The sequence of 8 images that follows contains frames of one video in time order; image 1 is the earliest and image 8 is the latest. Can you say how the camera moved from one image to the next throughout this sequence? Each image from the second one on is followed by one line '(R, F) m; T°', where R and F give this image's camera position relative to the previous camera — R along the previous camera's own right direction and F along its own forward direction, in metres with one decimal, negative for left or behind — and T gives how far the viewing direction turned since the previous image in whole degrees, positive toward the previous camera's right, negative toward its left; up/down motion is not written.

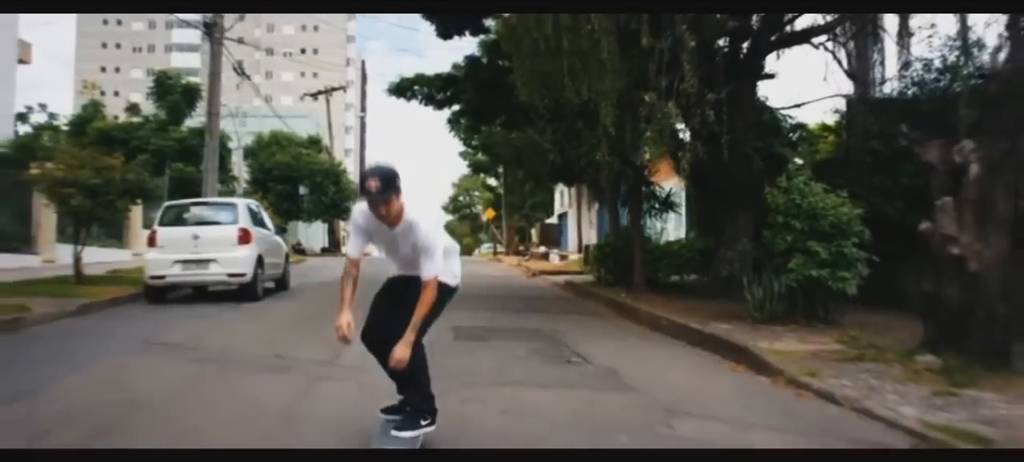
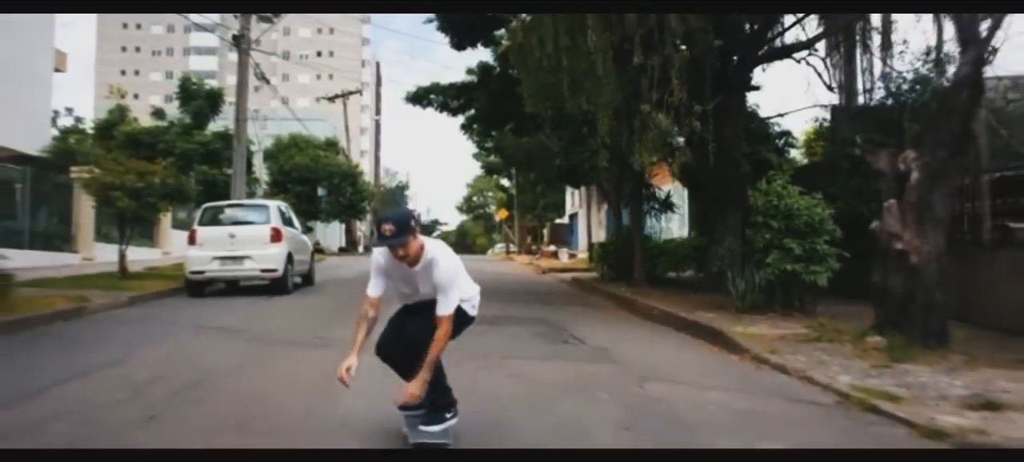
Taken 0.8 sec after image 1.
(+0.1, -1.3) m; -1°
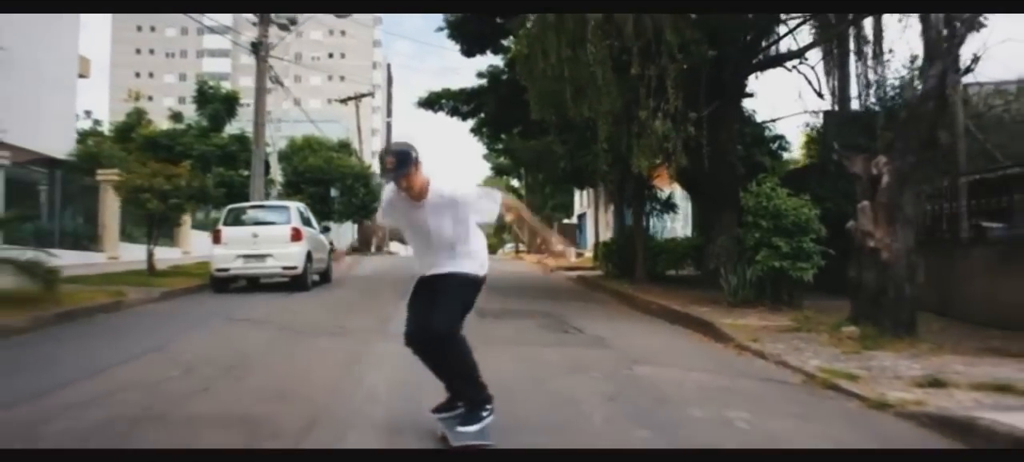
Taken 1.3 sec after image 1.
(+0.1, -0.9) m; -1°
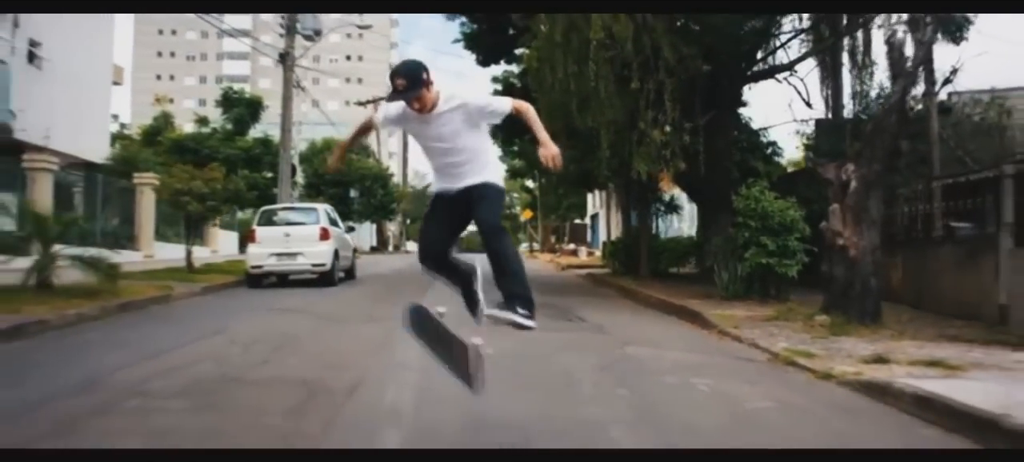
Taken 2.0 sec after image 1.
(+0.1, -1.3) m; -1°
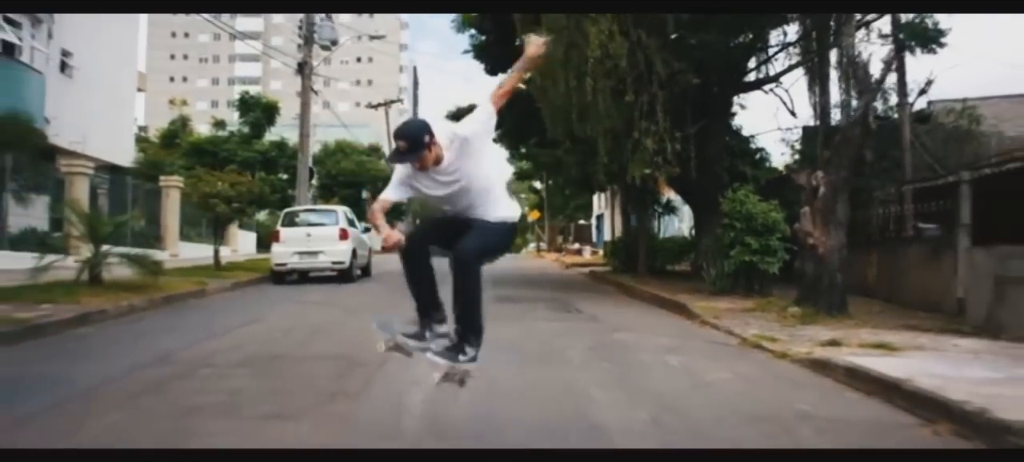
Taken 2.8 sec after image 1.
(+0.1, -1.4) m; 0°
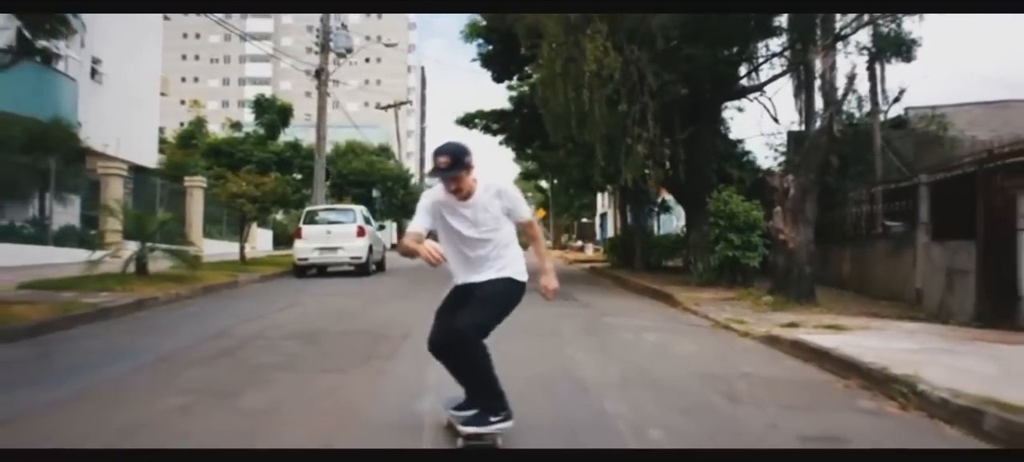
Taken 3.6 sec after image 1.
(+0.1, -1.6) m; 0°
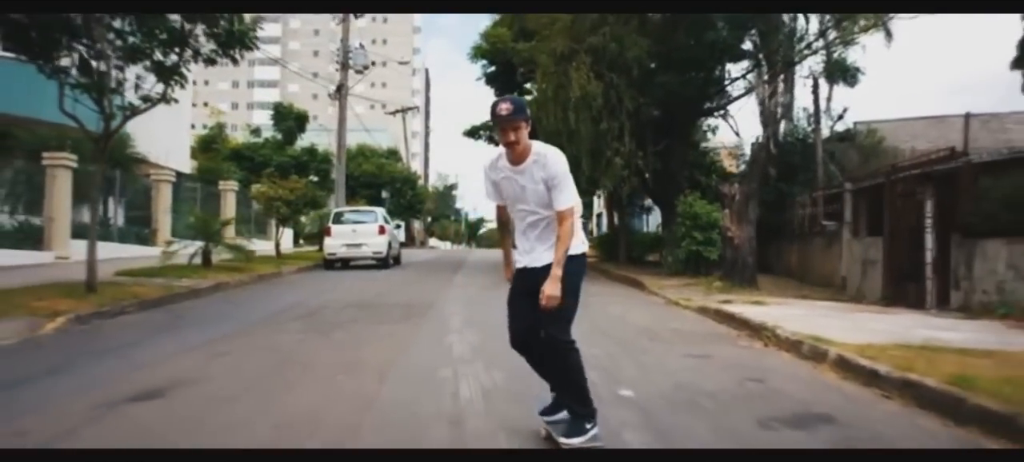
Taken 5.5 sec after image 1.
(+0.1, -3.4) m; 0°
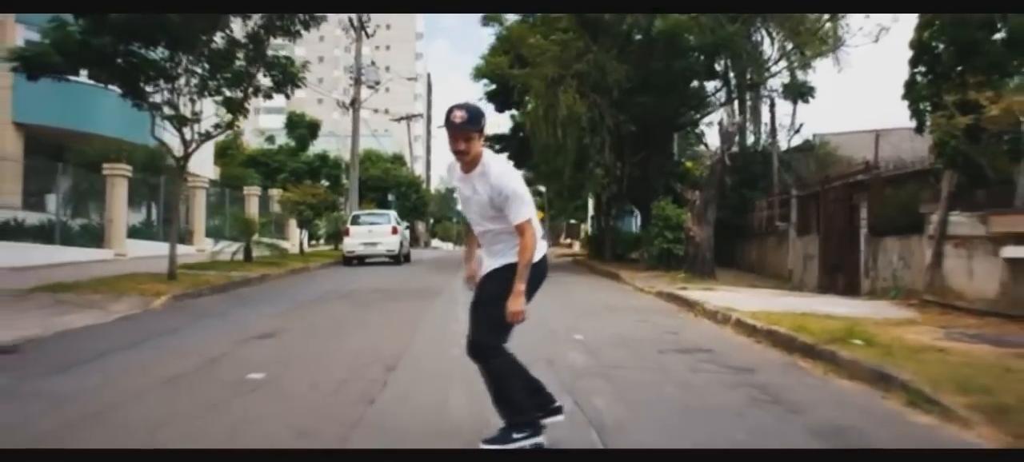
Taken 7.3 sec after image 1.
(+0.1, -3.3) m; 0°
